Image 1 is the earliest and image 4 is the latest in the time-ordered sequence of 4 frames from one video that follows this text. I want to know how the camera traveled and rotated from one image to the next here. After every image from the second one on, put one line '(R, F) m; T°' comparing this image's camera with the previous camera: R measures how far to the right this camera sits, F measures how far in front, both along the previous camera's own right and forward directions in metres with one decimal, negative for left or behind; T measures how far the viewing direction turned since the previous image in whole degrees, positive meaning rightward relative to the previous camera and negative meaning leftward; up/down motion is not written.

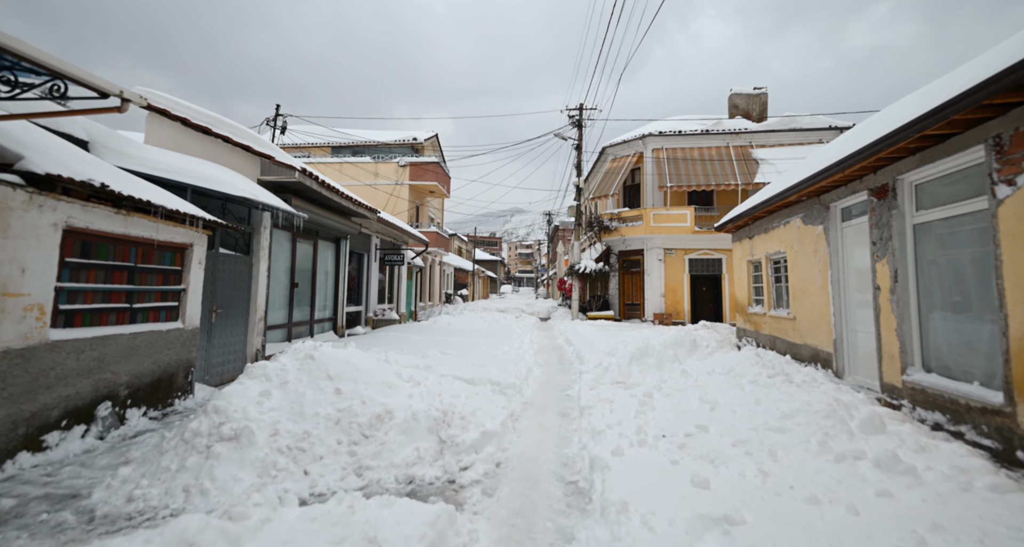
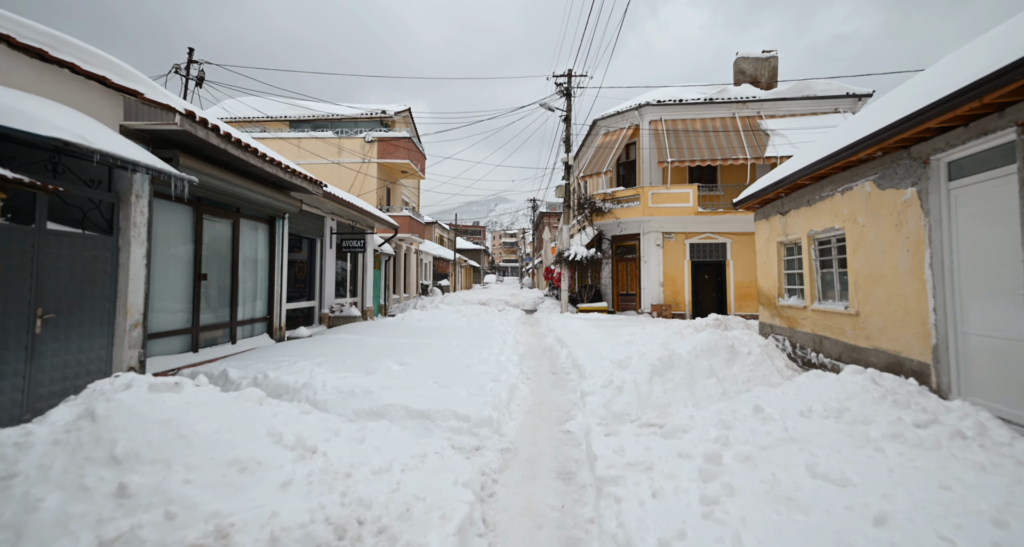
(+0.1, +1.9) m; +2°
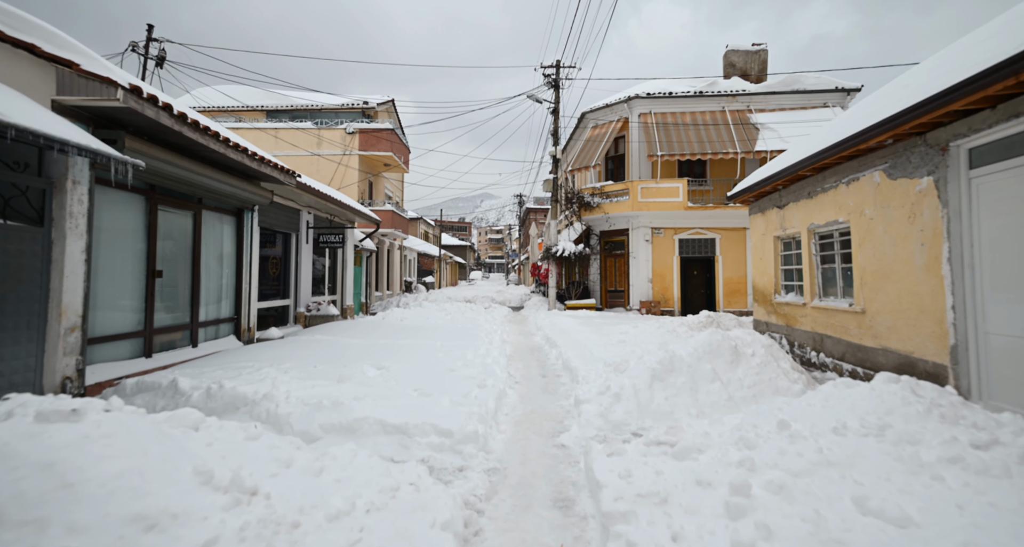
(0.0, +0.5) m; +2°
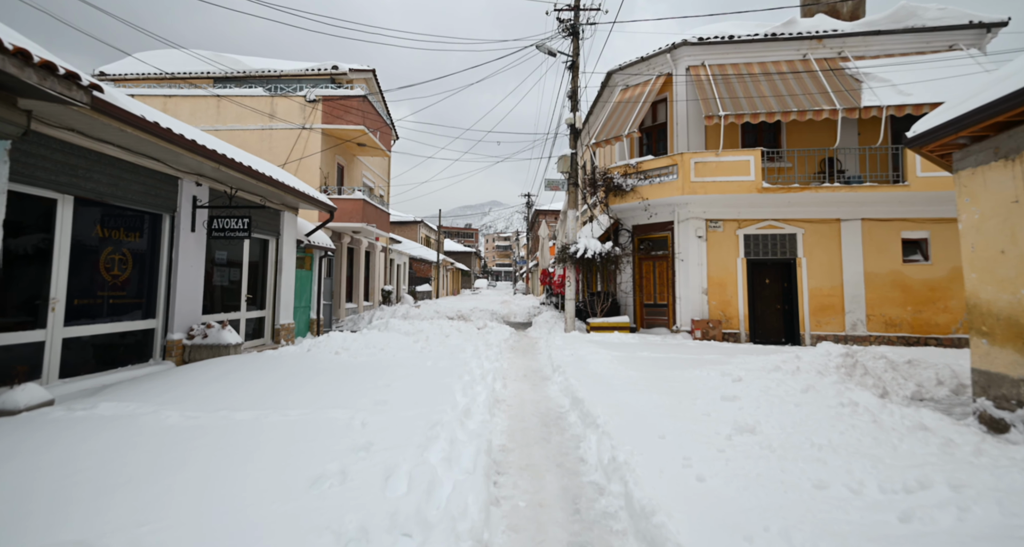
(+0.1, +4.1) m; -1°
